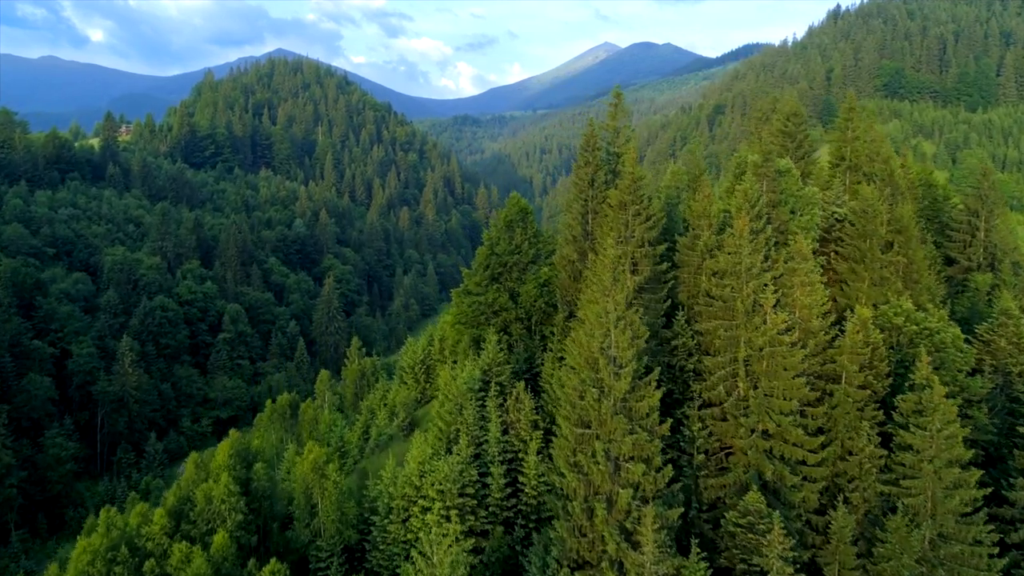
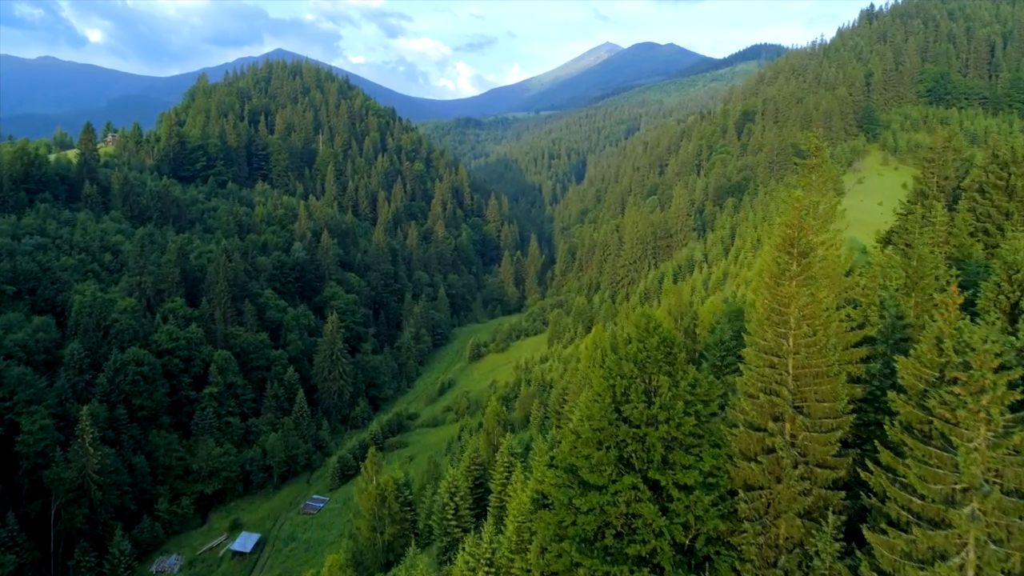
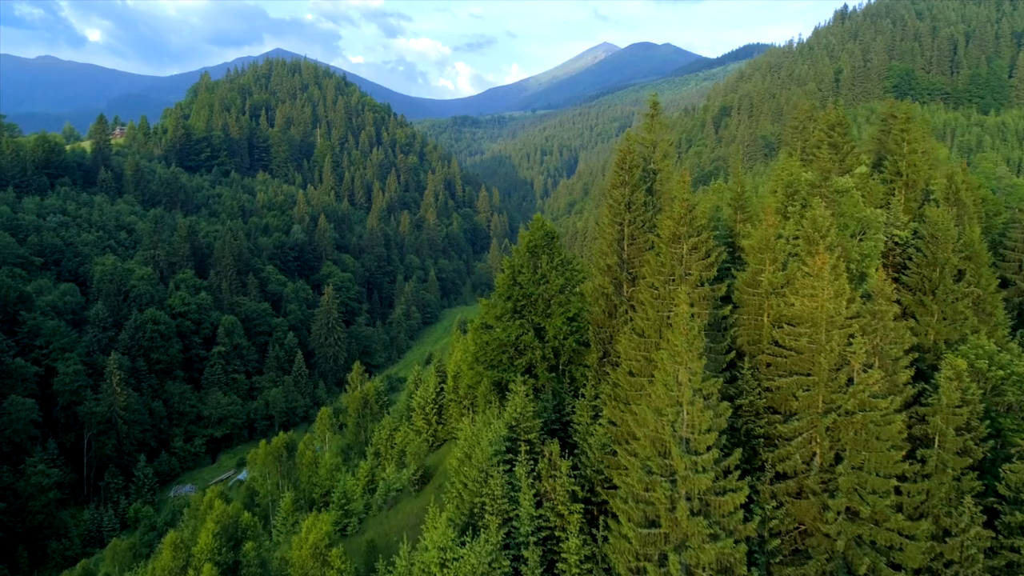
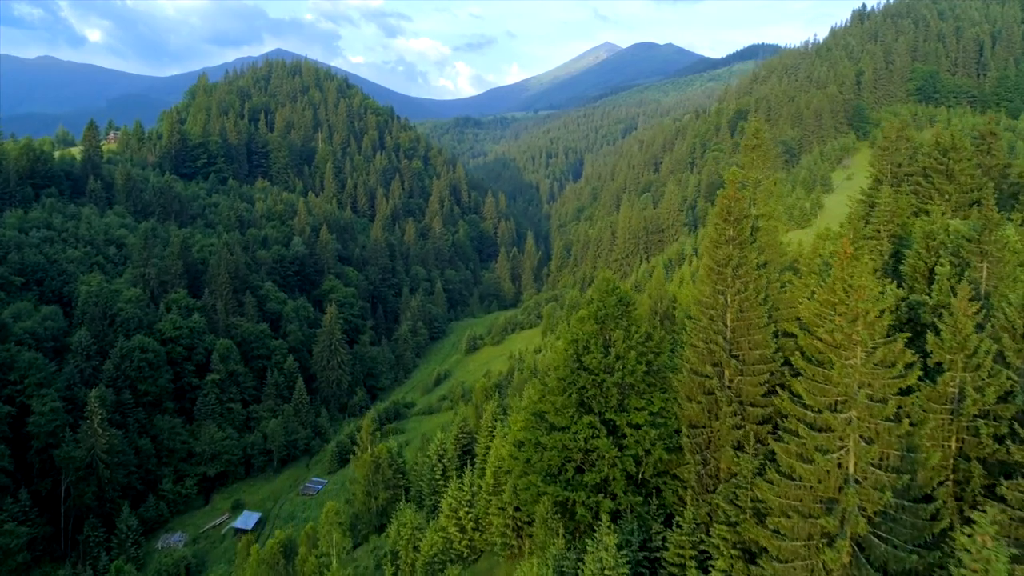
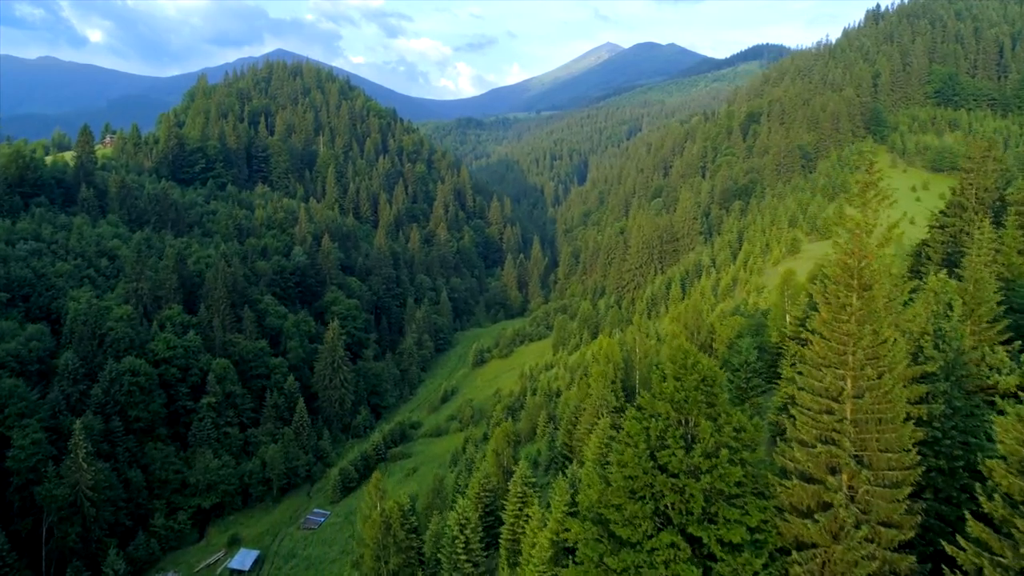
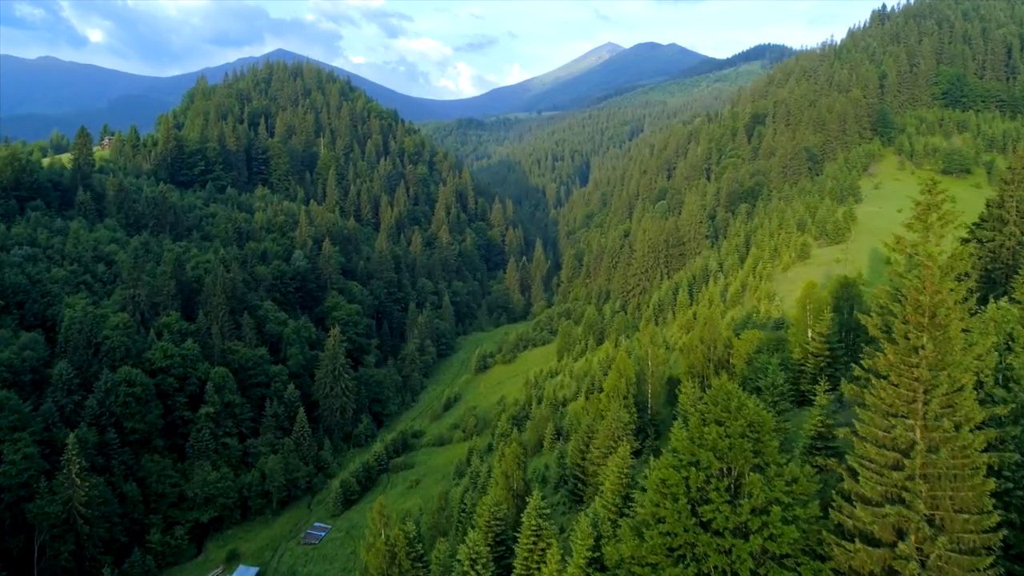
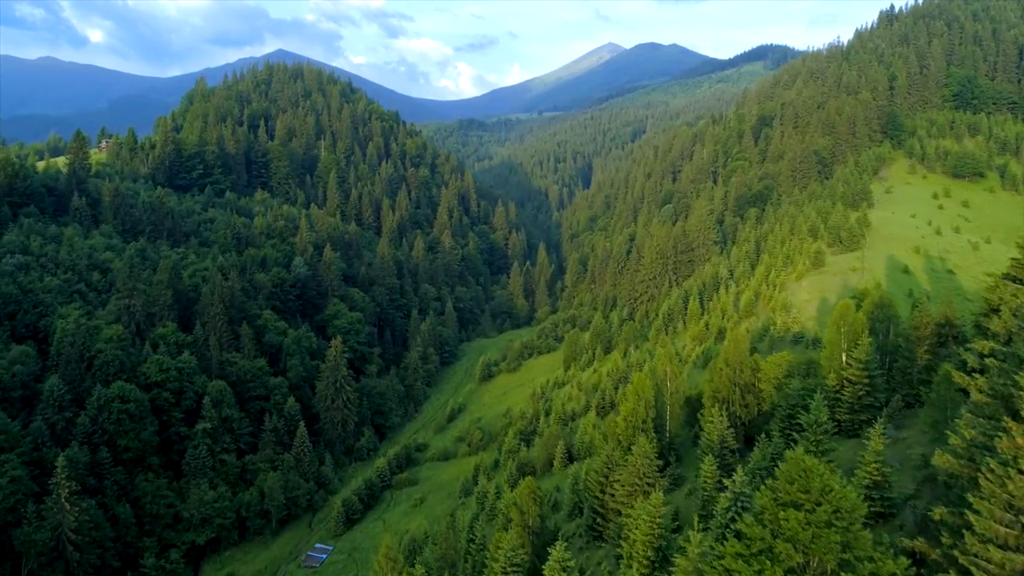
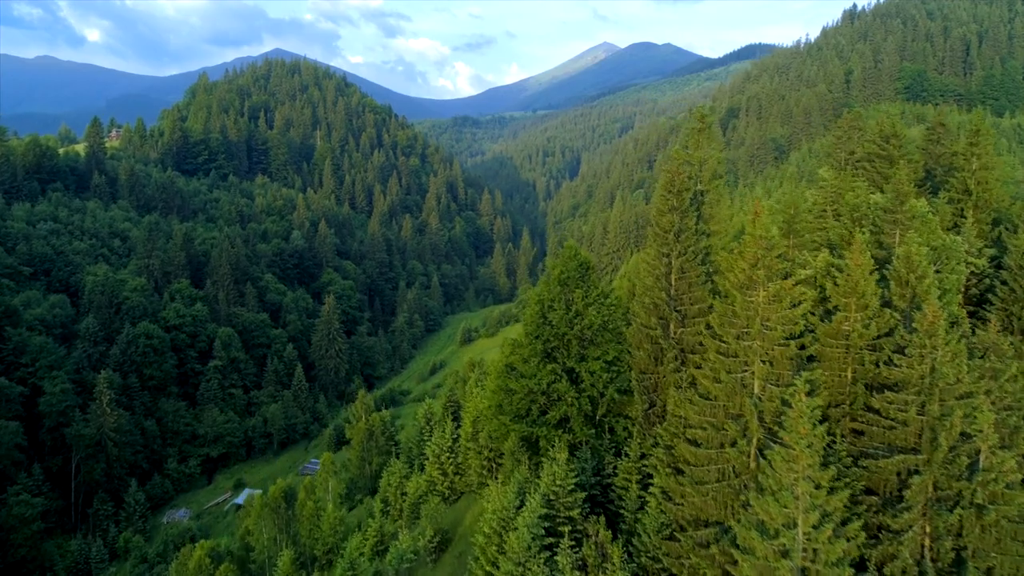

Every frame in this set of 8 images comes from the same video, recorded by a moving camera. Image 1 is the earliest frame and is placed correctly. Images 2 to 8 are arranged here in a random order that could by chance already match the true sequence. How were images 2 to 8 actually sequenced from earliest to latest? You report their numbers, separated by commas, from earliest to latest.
3, 8, 4, 2, 5, 6, 7
